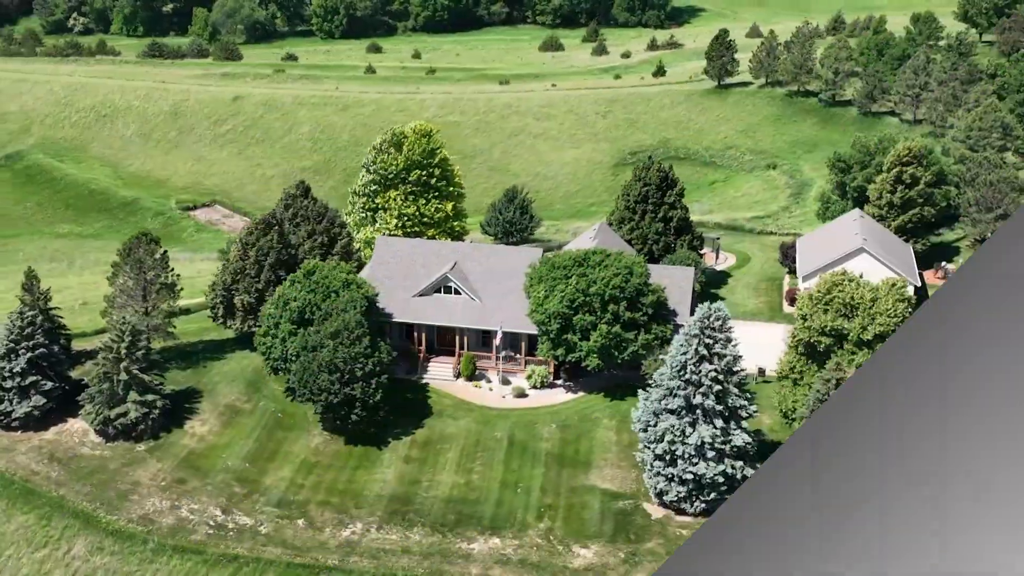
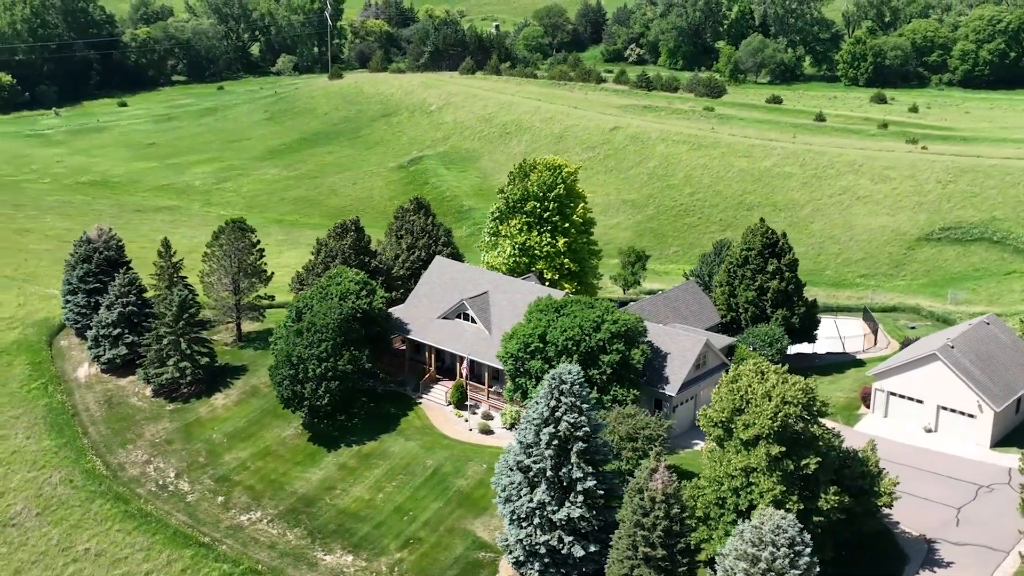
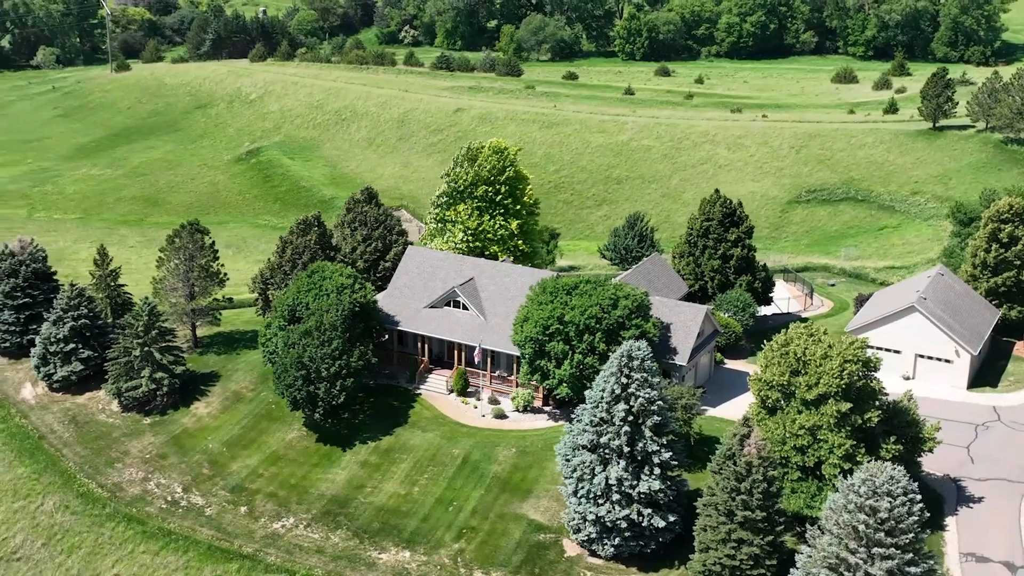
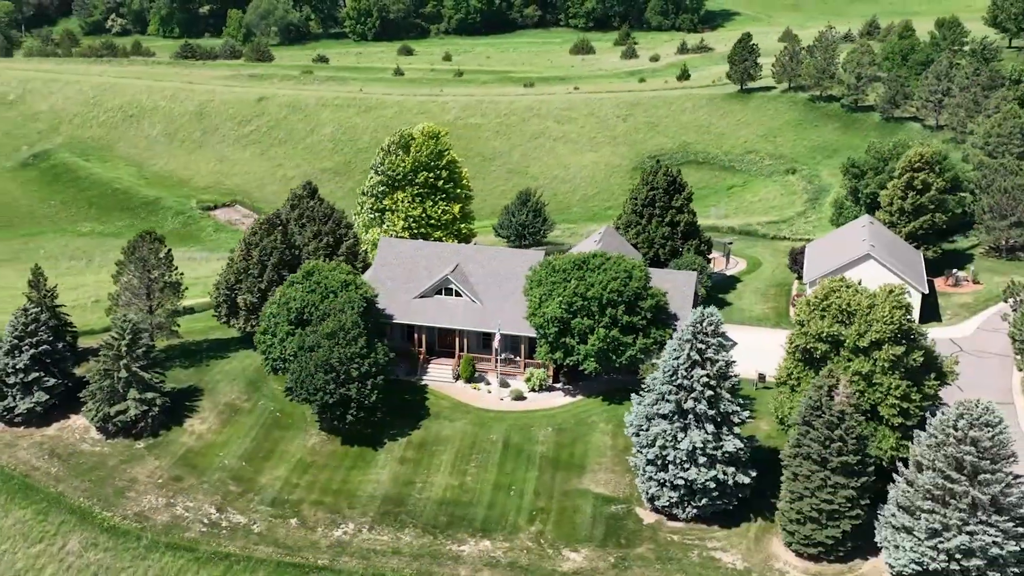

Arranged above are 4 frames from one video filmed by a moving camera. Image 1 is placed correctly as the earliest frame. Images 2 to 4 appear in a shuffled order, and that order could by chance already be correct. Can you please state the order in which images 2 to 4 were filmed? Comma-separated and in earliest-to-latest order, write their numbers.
4, 3, 2
